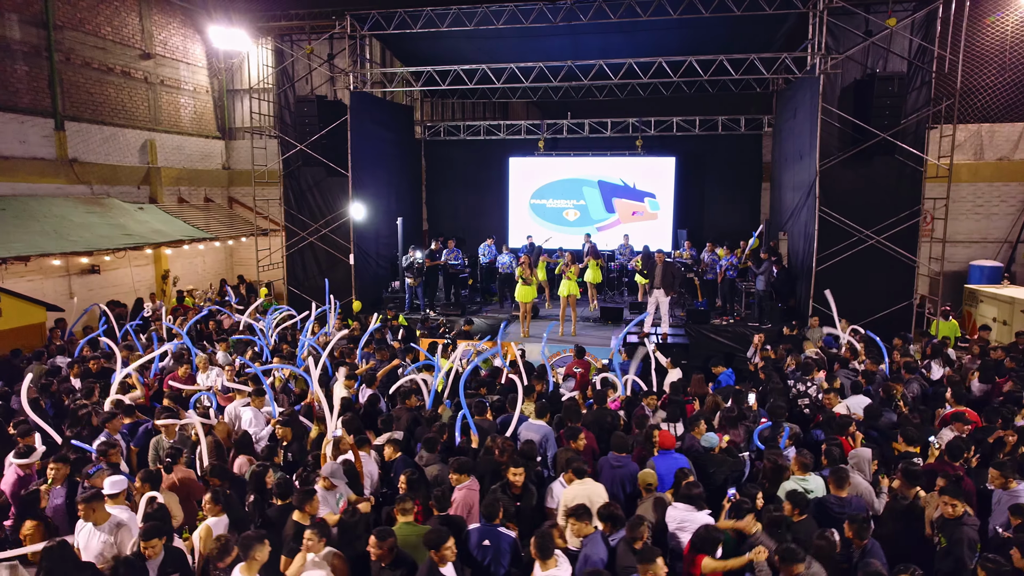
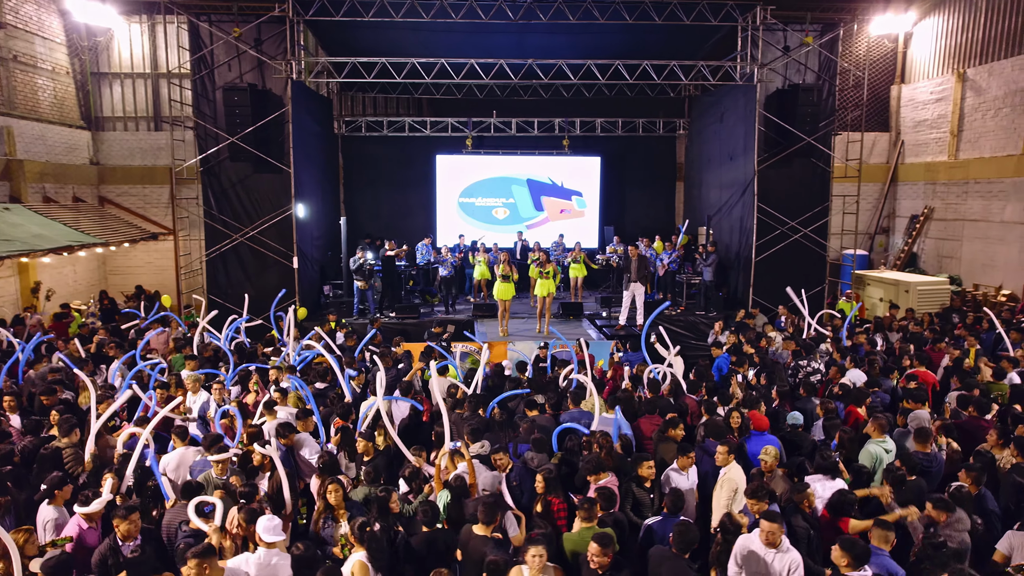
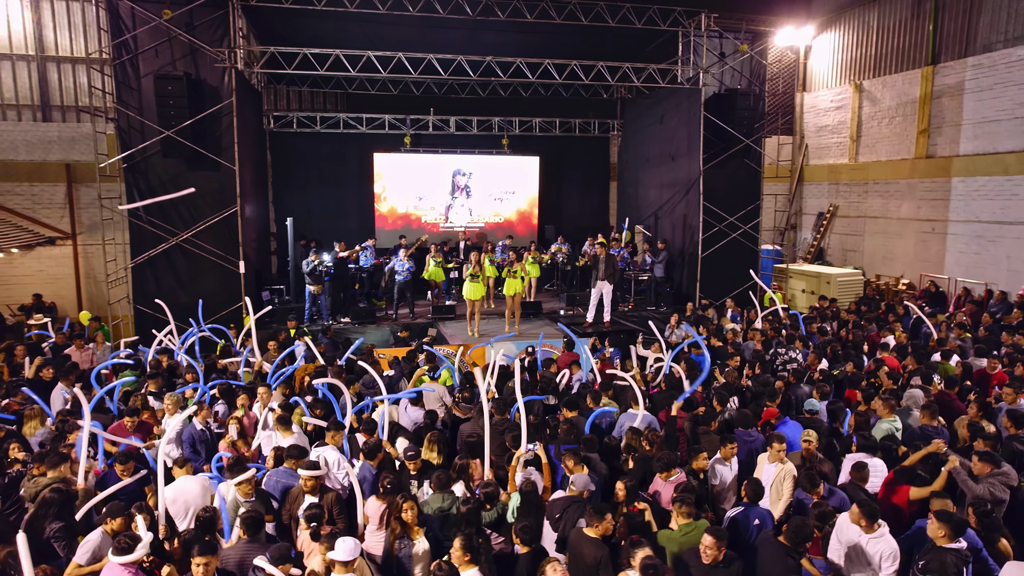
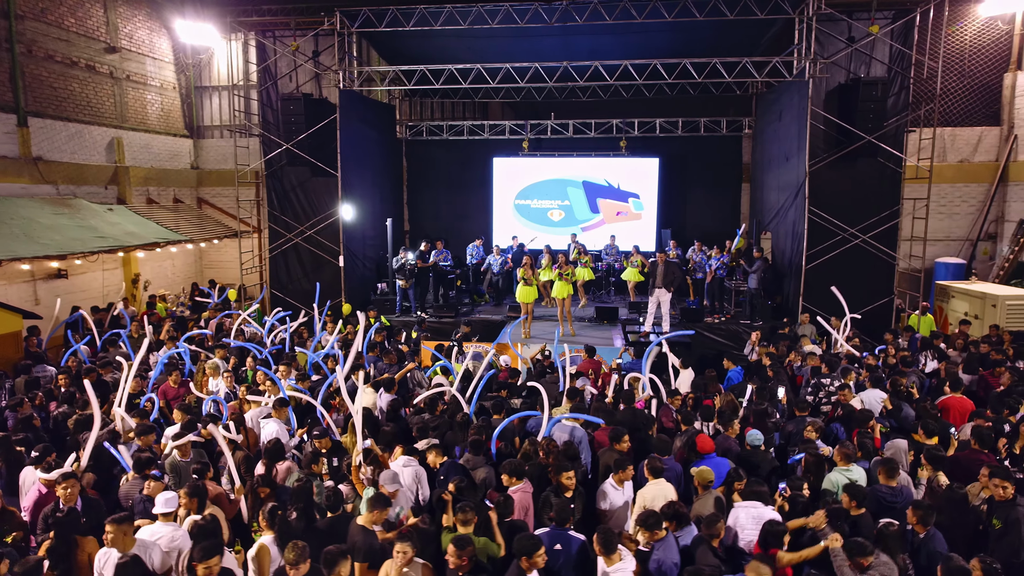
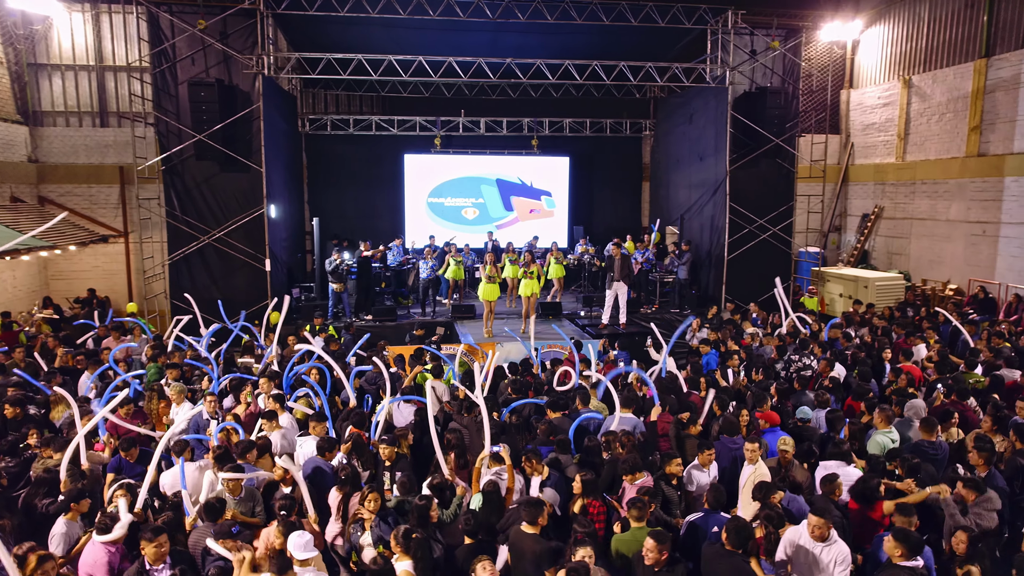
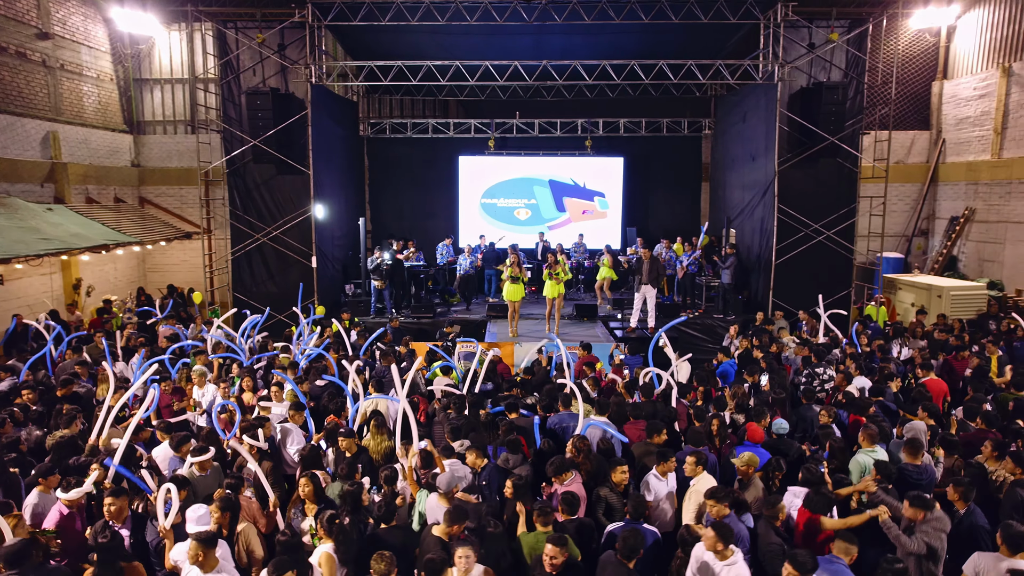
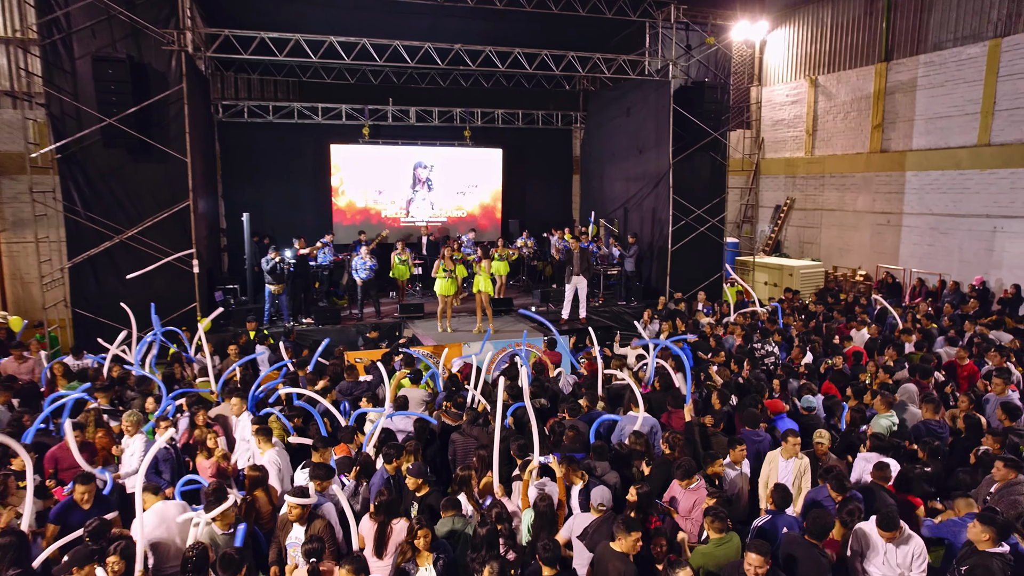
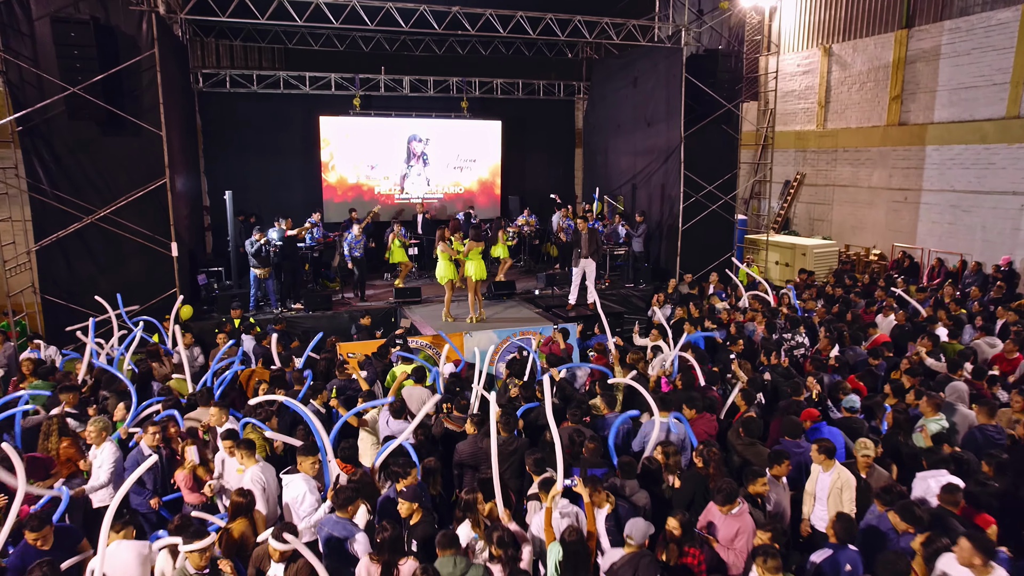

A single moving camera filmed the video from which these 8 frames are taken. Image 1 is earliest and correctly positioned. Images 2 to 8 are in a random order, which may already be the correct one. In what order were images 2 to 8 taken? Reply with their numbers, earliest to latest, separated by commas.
4, 6, 2, 5, 3, 7, 8
